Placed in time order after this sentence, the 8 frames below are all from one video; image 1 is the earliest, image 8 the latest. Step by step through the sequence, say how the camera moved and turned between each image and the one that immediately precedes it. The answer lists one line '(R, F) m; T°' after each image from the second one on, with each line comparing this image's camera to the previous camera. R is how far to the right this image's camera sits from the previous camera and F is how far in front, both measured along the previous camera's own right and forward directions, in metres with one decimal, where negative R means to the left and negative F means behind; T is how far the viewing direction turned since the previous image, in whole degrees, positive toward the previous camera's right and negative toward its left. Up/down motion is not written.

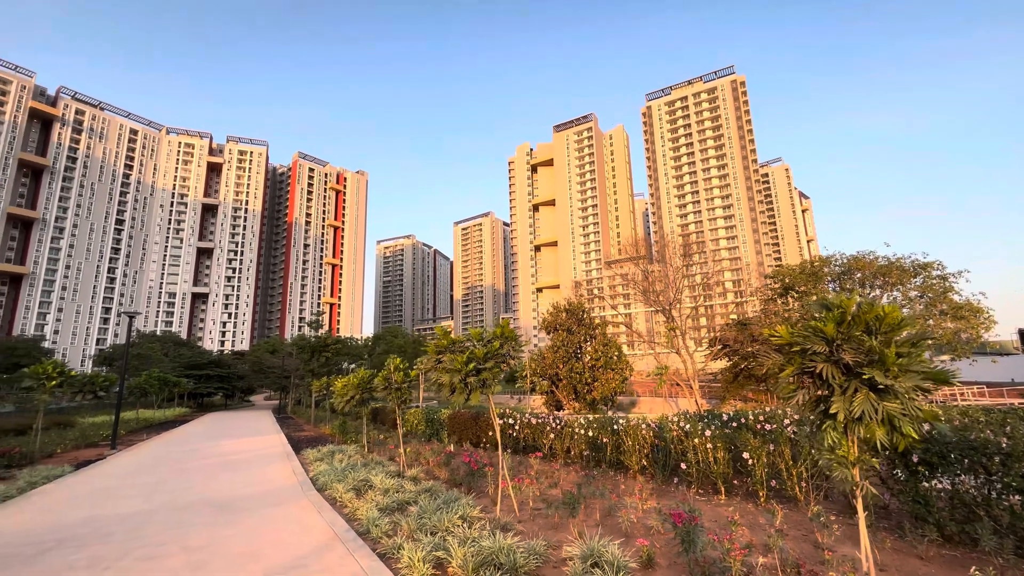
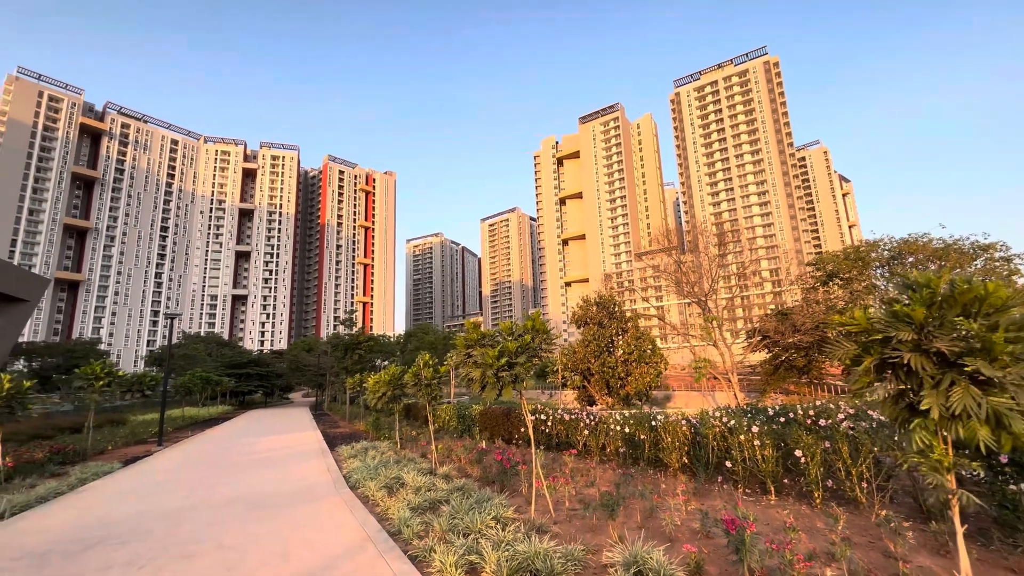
(0.0, +0.2) m; -4°
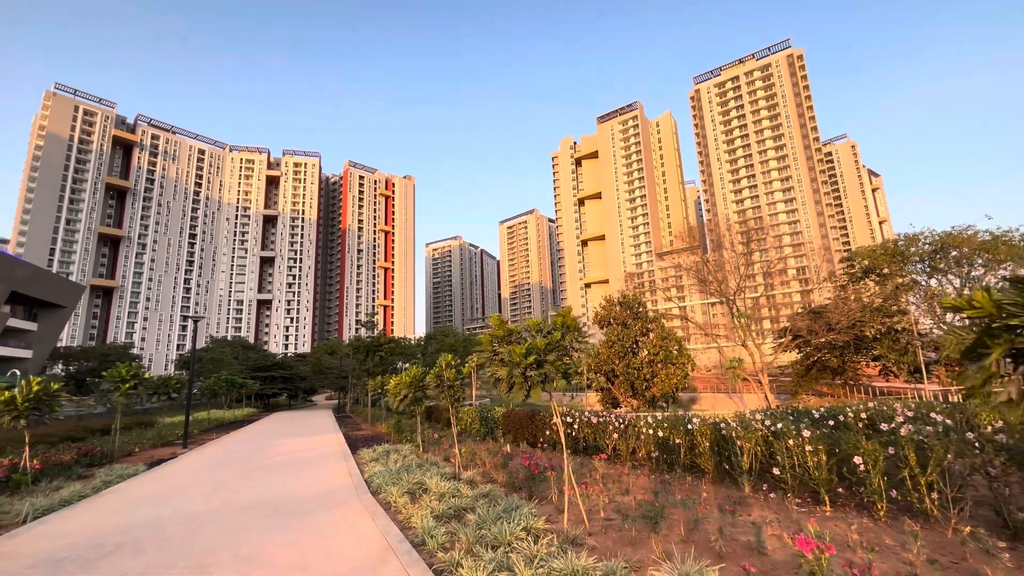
(-0.1, +0.3) m; -2°
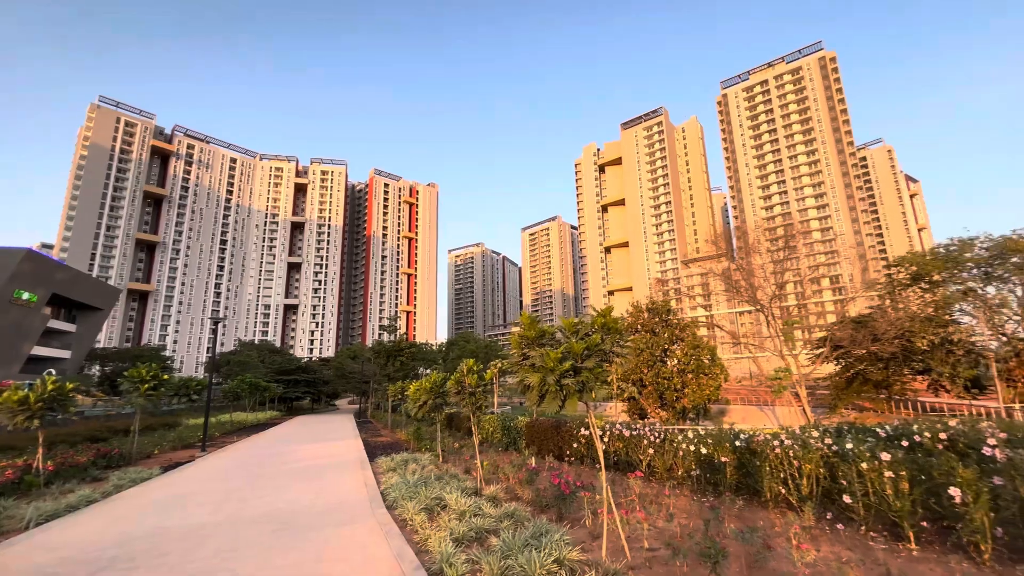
(-0.1, +0.4) m; -3°
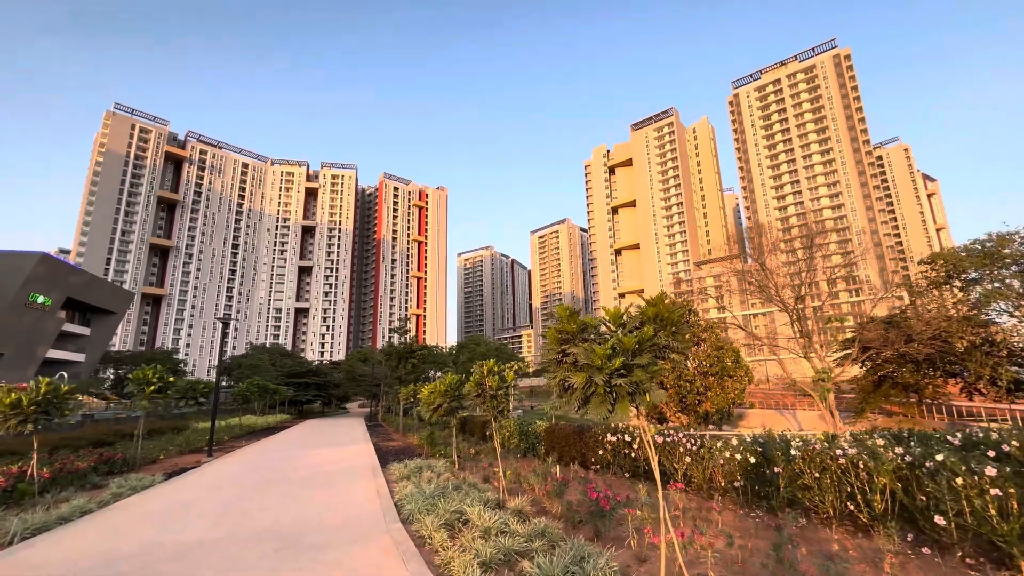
(-0.2, +0.5) m; -1°
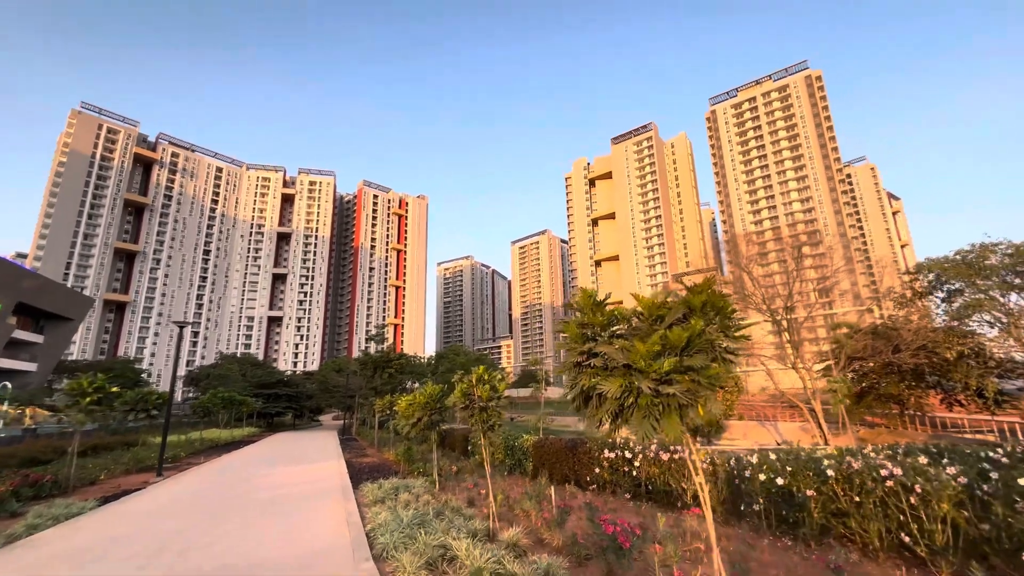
(-0.1, +0.6) m; +3°
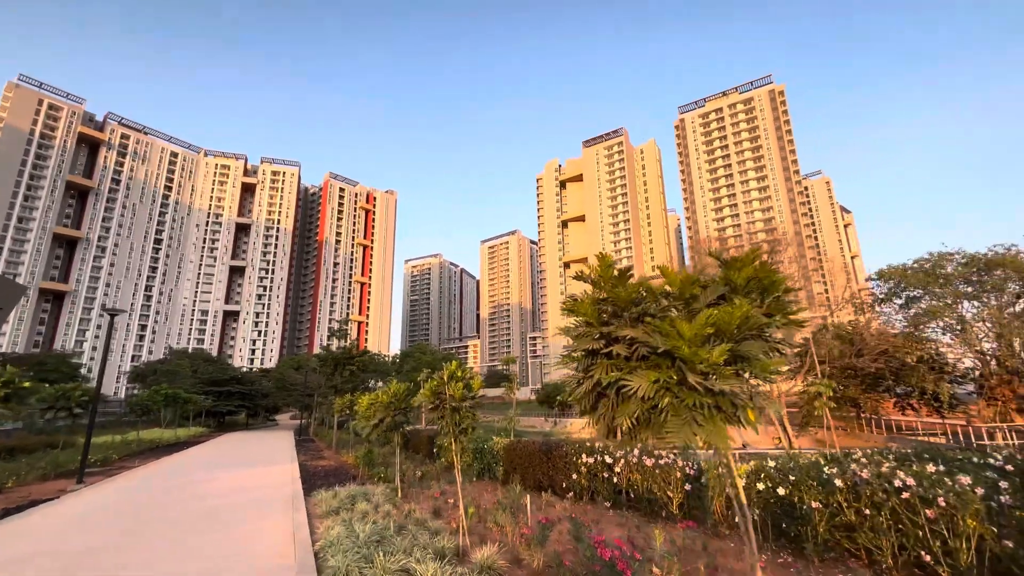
(-0.1, +0.5) m; +4°
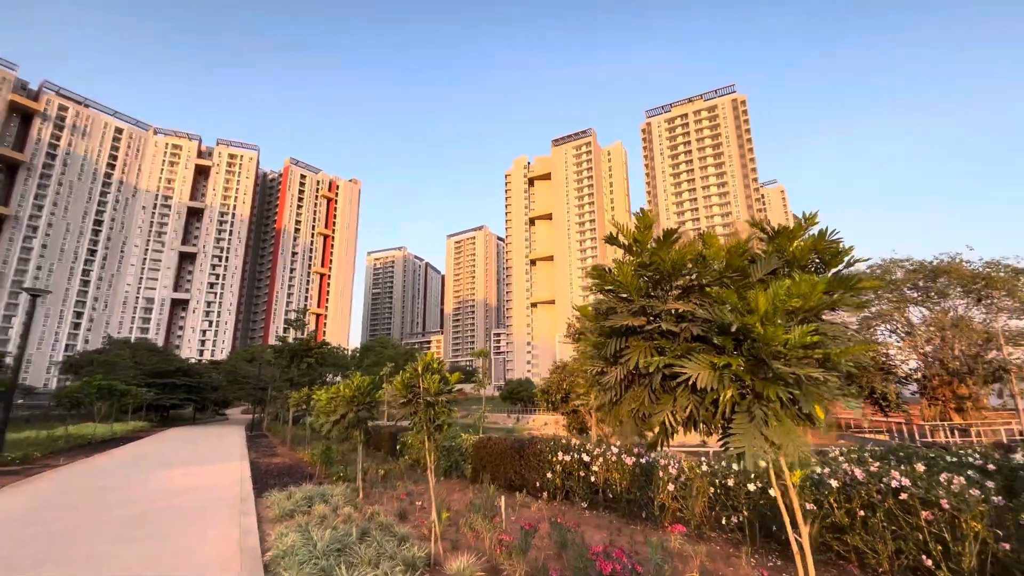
(-0.2, +0.3) m; +4°
